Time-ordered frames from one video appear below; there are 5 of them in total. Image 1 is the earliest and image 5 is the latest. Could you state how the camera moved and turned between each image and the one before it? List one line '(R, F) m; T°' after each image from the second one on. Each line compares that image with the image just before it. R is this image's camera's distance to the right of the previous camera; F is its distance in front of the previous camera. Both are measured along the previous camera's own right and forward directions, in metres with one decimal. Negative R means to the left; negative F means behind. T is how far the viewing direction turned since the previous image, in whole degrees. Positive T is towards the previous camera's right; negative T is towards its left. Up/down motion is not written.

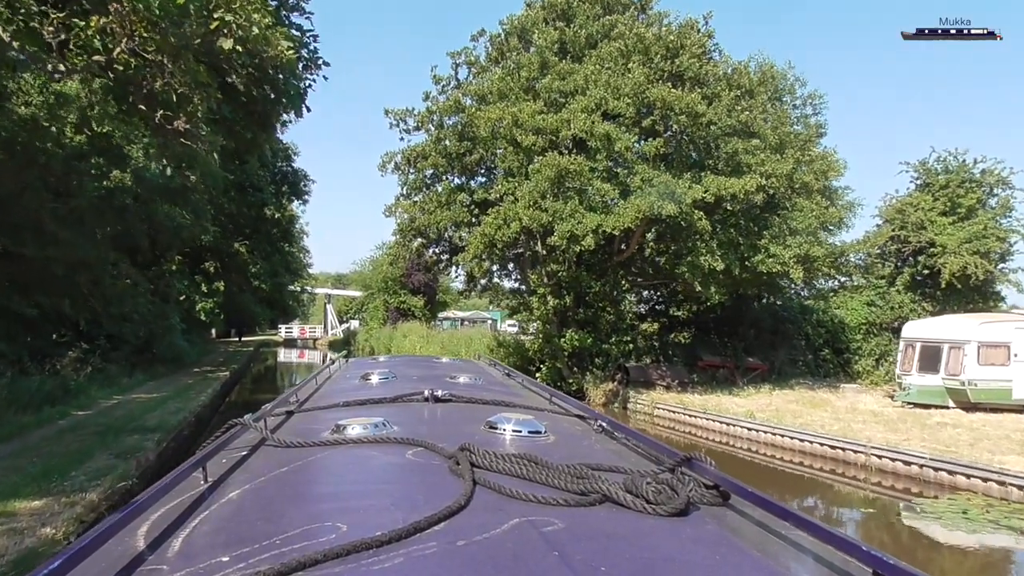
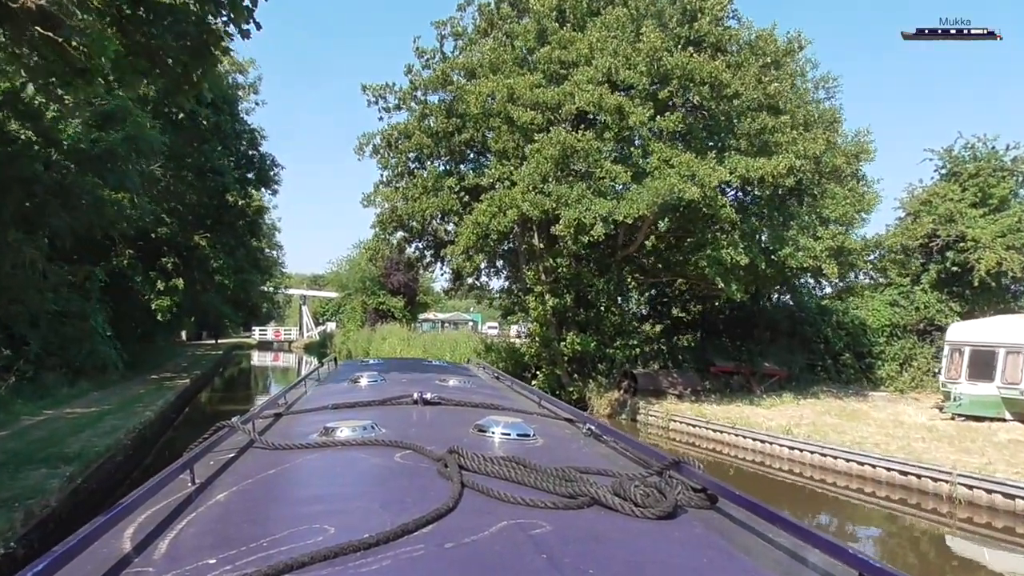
(-0.3, +1.9) m; +2°
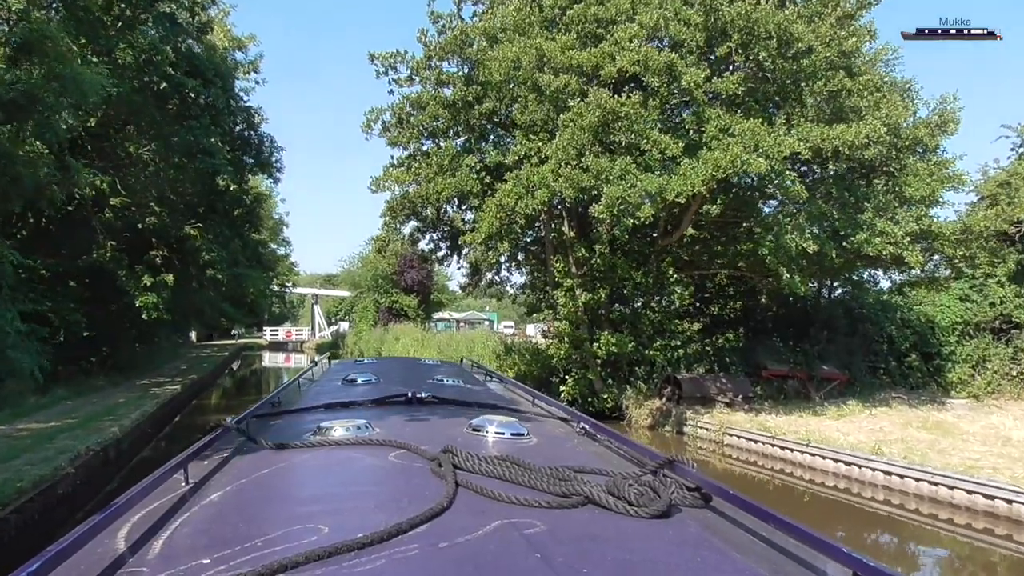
(-0.2, +1.8) m; -1°
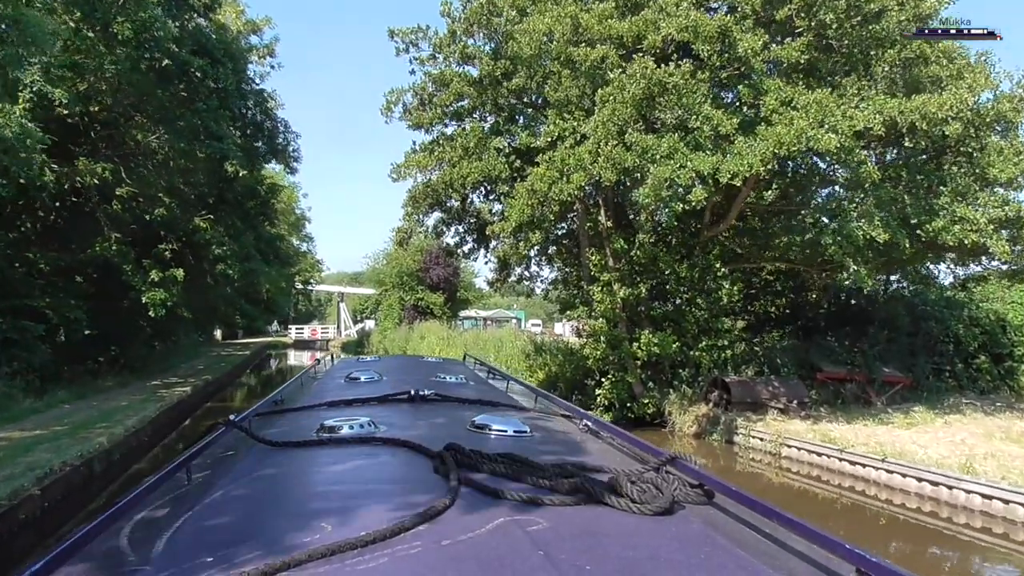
(-0.1, +1.1) m; -2°
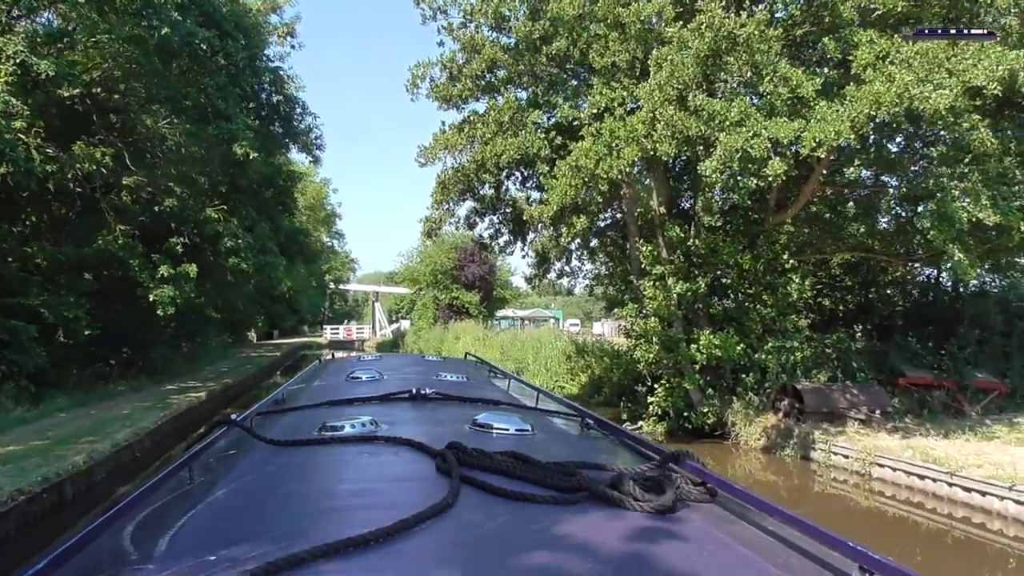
(-0.1, +1.3) m; -3°
